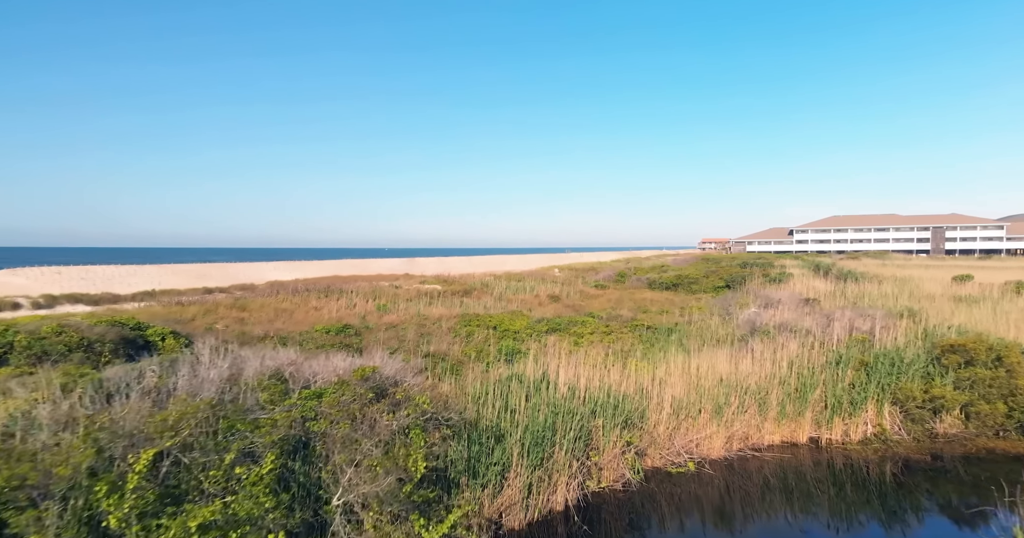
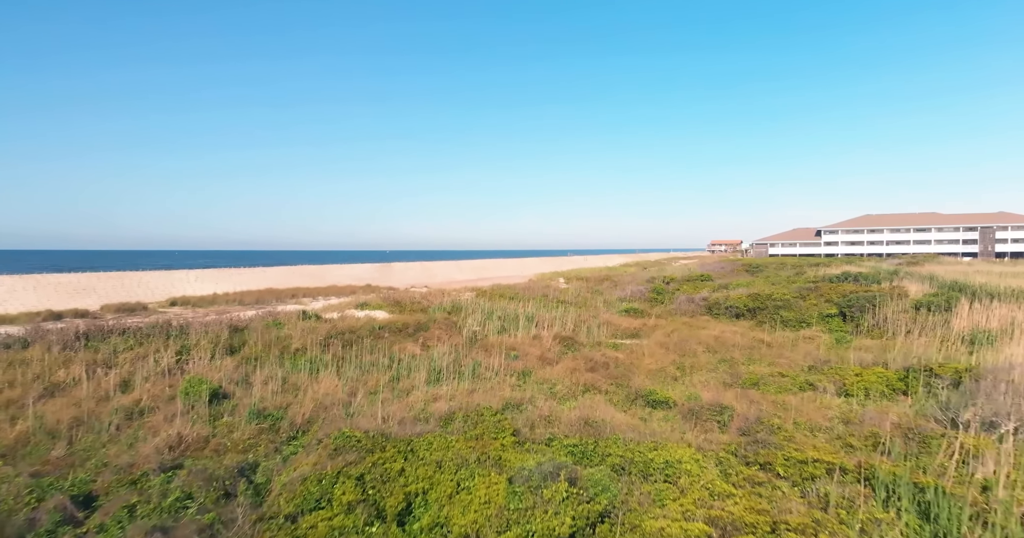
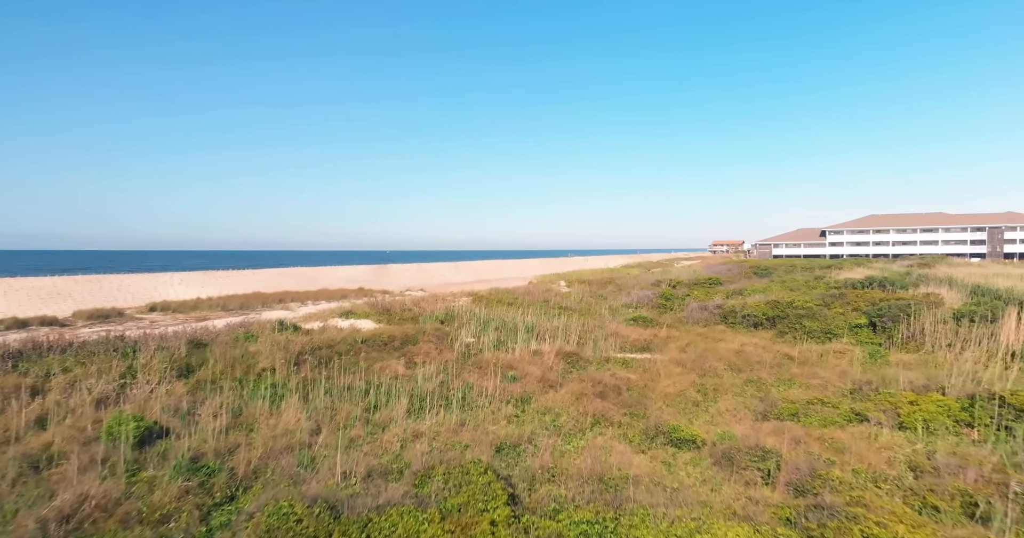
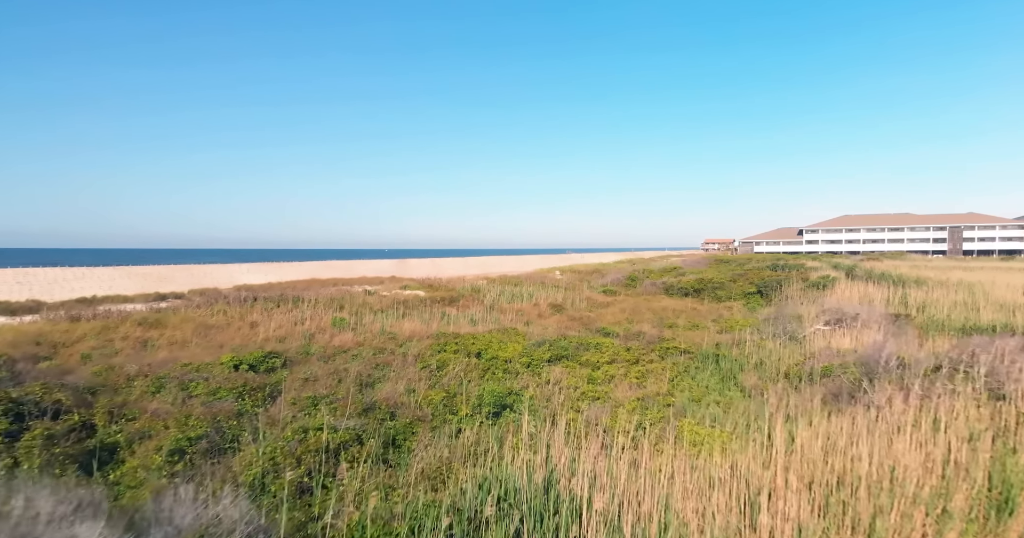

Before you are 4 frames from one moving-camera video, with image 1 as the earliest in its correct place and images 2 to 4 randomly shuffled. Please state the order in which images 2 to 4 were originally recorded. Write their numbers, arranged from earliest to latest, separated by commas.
4, 2, 3
